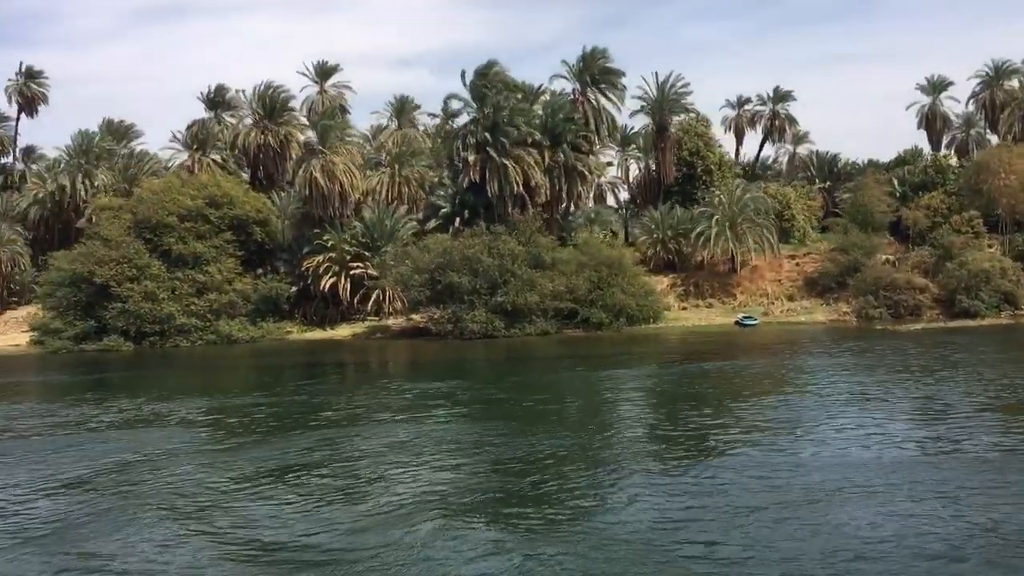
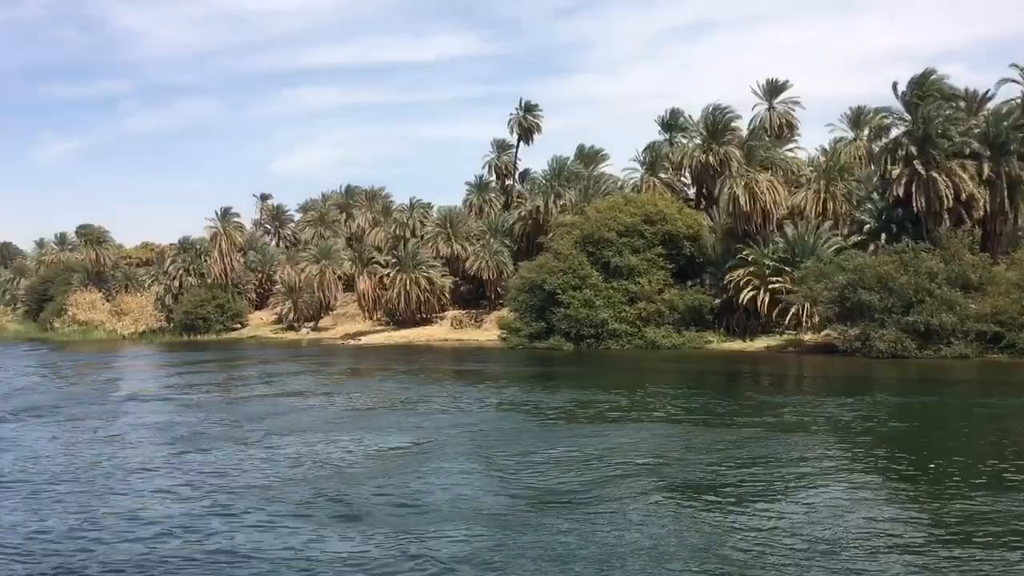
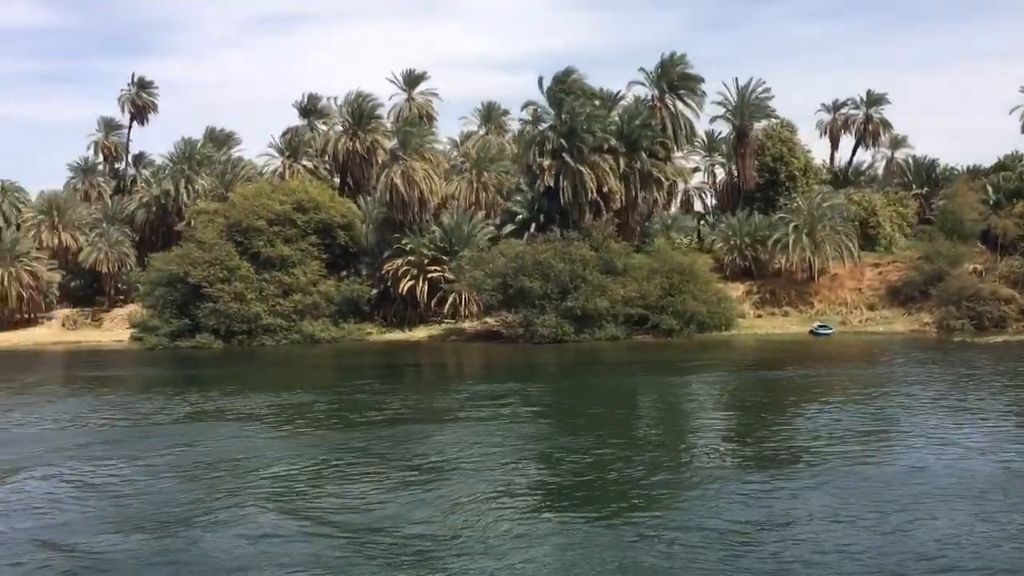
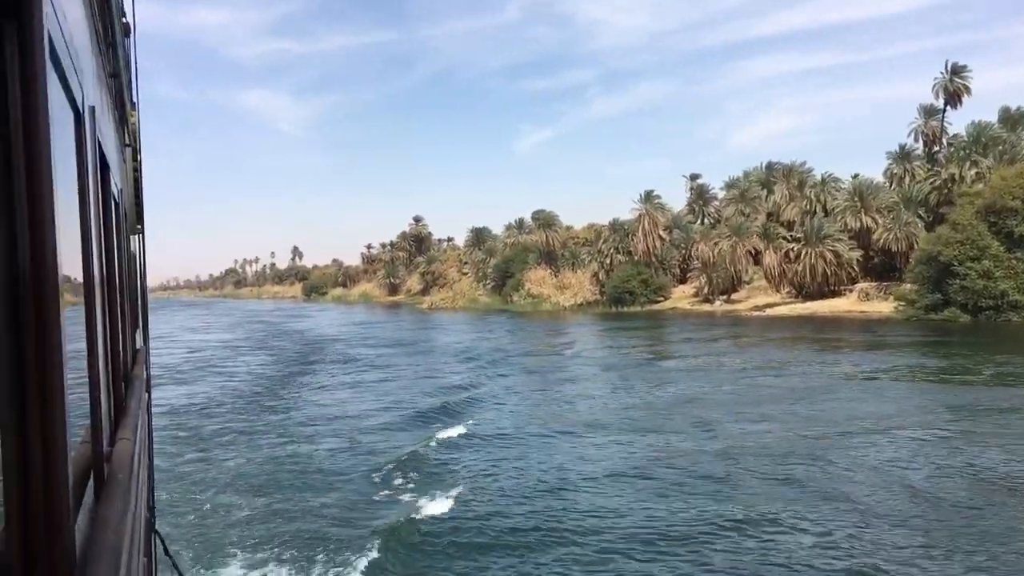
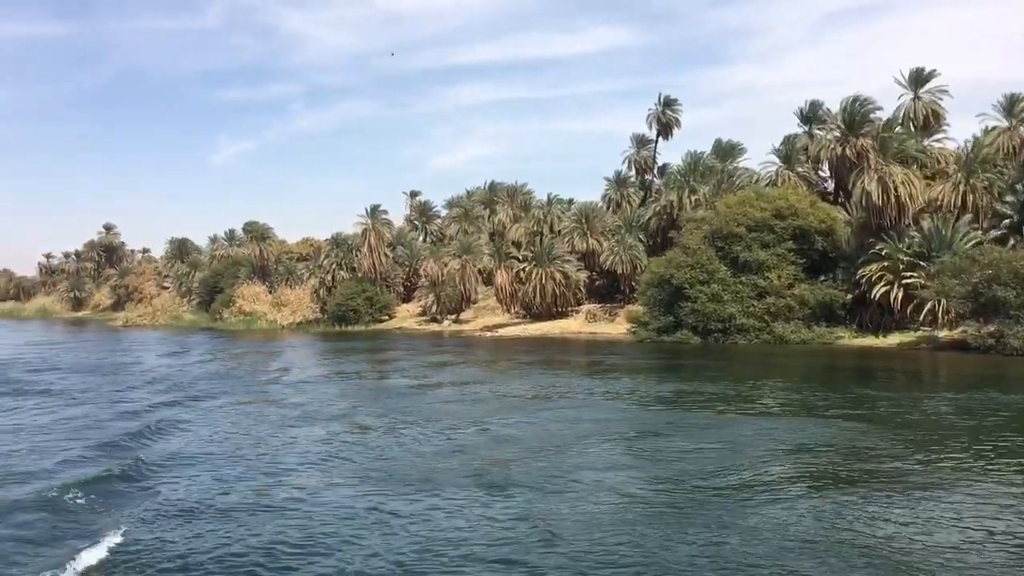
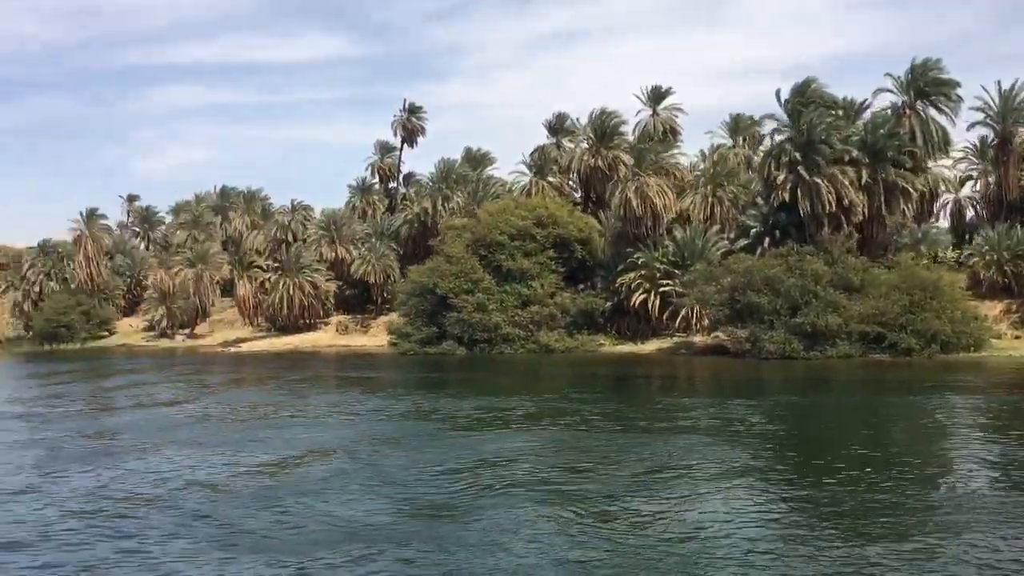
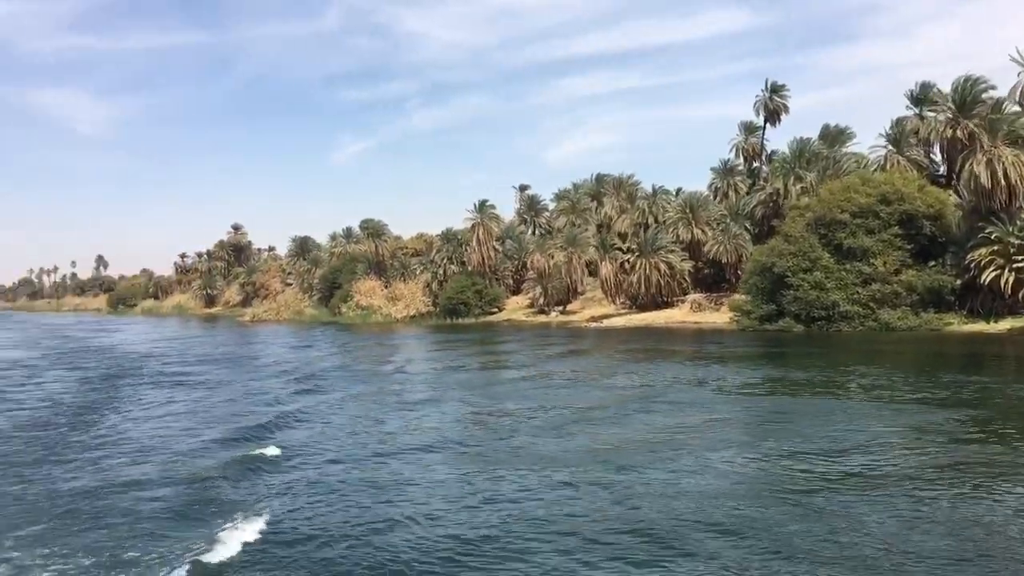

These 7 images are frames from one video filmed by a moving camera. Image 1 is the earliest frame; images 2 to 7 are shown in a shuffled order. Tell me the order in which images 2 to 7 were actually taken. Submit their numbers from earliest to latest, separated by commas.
3, 6, 2, 5, 7, 4
